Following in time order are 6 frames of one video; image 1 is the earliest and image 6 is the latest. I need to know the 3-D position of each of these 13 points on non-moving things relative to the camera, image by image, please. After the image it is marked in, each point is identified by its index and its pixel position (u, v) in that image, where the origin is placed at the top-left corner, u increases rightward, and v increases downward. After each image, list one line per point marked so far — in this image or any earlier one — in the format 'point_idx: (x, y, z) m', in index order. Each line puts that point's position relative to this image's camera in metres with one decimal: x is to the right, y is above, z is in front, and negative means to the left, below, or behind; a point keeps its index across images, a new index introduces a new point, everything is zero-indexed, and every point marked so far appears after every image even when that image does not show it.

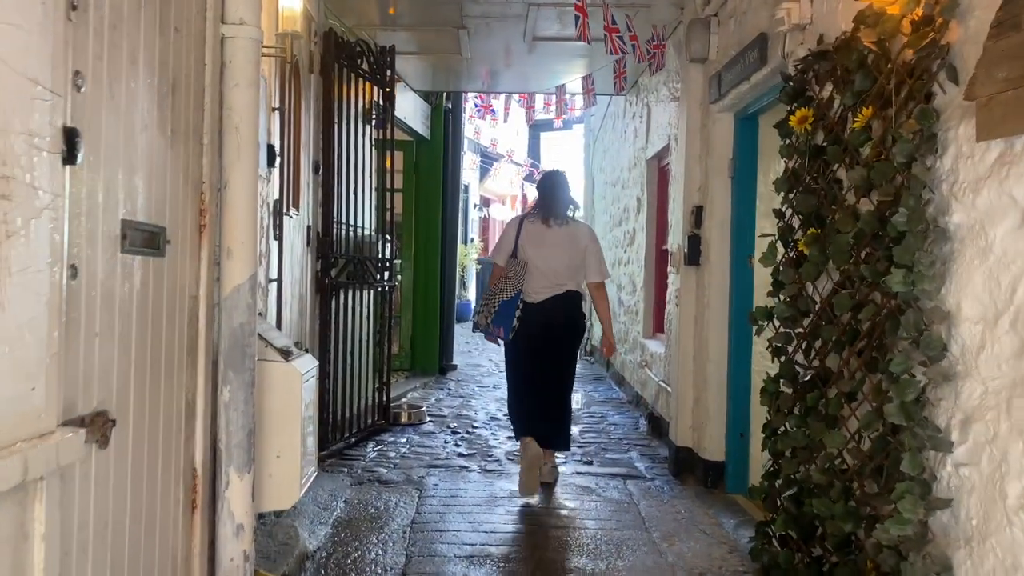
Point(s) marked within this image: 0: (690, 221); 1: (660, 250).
0: (+0.9, +0.3, +4.5) m
1: (+1.0, +0.3, +6.0) m
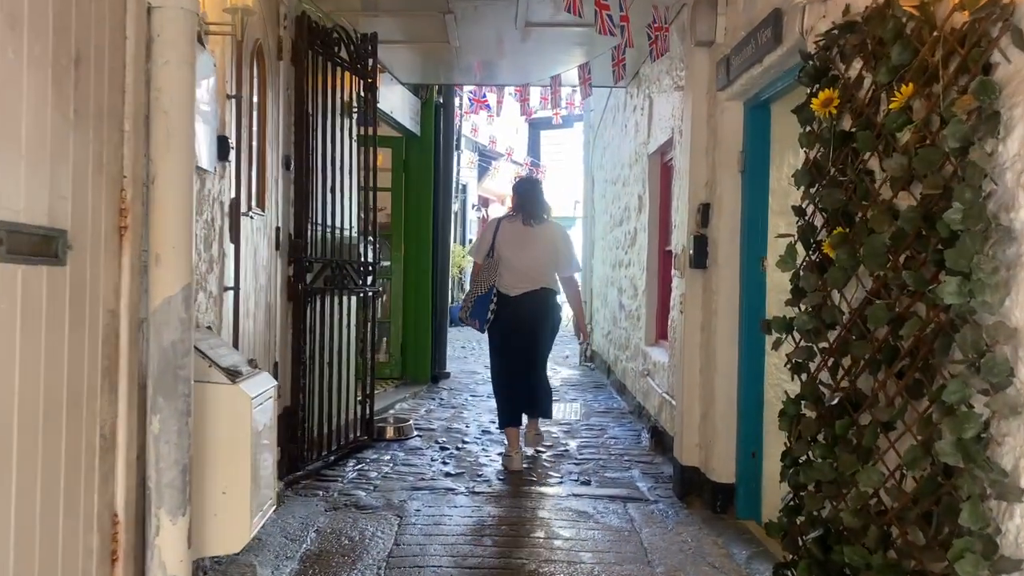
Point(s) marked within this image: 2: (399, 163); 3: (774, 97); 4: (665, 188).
0: (+0.9, +0.3, +4.1) m
1: (+1.0, +0.2, +5.6) m
2: (-0.9, +1.0, +7.2) m
3: (+1.1, +0.8, +3.6) m
4: (+1.0, +0.6, +5.6) m
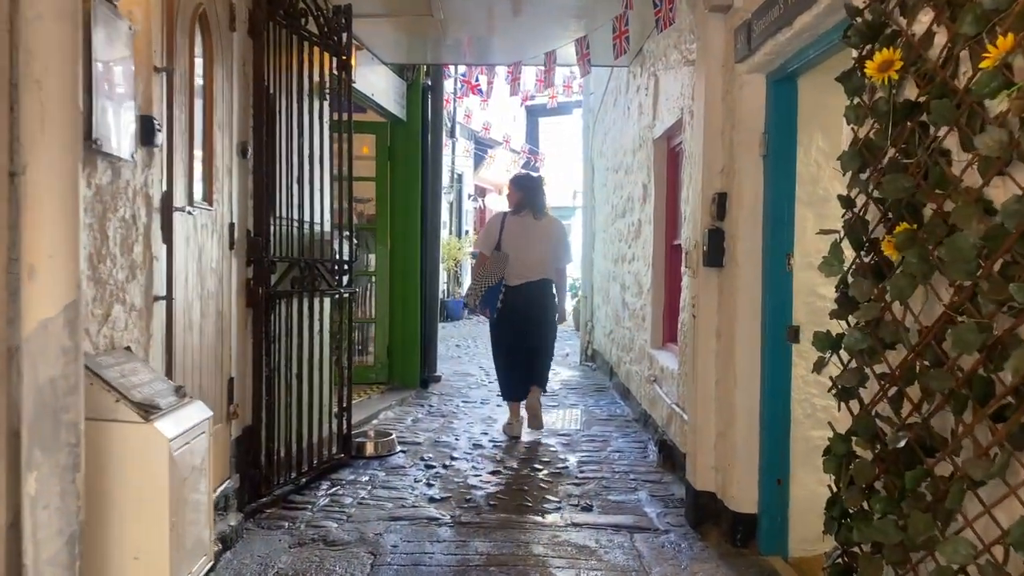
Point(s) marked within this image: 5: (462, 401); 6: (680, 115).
0: (+0.8, +0.3, +3.6) m
1: (+0.9, +0.3, +5.1) m
2: (-1.0, +1.0, +6.6) m
3: (+1.0, +0.8, +3.1) m
4: (+0.9, +0.7, +5.1) m
5: (-0.4, -0.8, +6.2) m
6: (+0.9, +0.9, +4.4) m
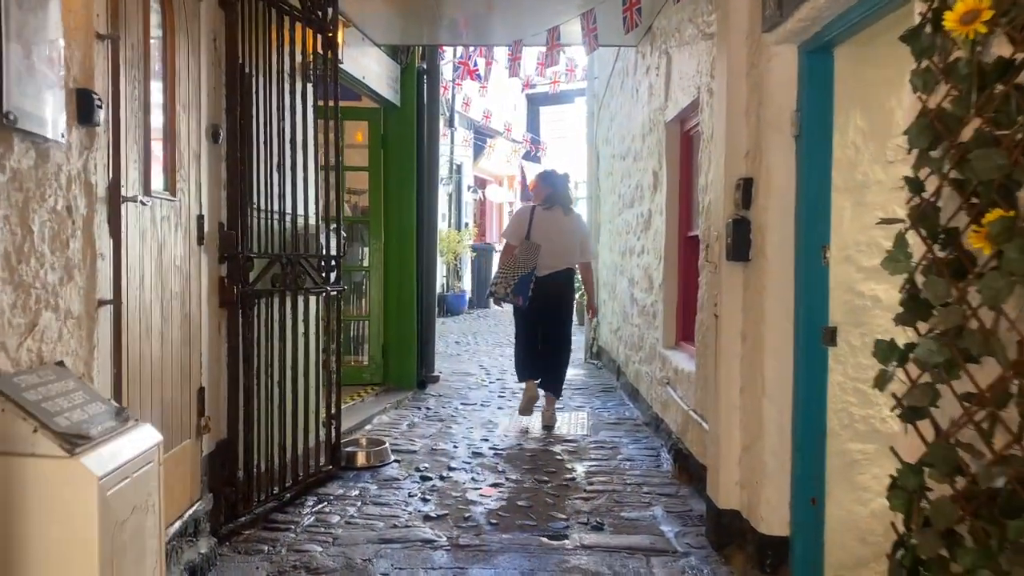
0: (+0.8, +0.3, +3.3) m
1: (+0.9, +0.3, +4.7) m
2: (-1.0, +1.1, +6.3) m
3: (+1.1, +0.8, +2.8) m
4: (+0.9, +0.7, +4.7) m
5: (-0.3, -0.8, +5.9) m
6: (+0.9, +0.9, +4.0) m
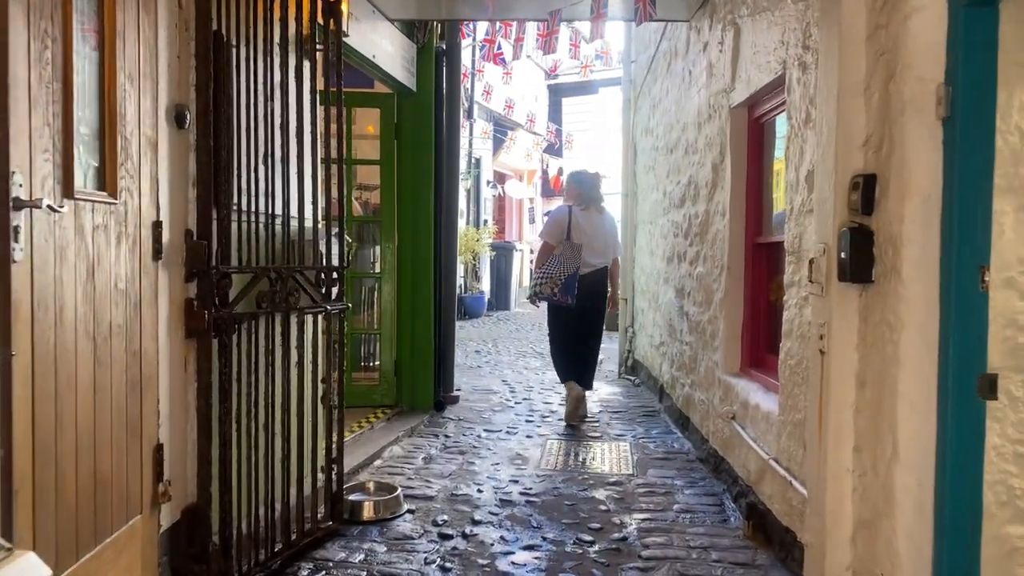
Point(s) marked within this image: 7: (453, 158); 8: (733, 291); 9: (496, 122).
0: (+1.0, +0.2, +2.5) m
1: (+1.1, +0.2, +4.0) m
2: (-0.8, +1.0, +5.5) m
3: (+1.2, +0.7, +2.0) m
4: (+1.1, +0.6, +3.9) m
5: (-0.2, -0.8, +5.2) m
6: (+1.0, +0.8, +3.3) m
7: (-0.4, +0.9, +5.9) m
8: (+1.0, 0.0, +4.0) m
9: (-0.3, +2.9, +15.2) m
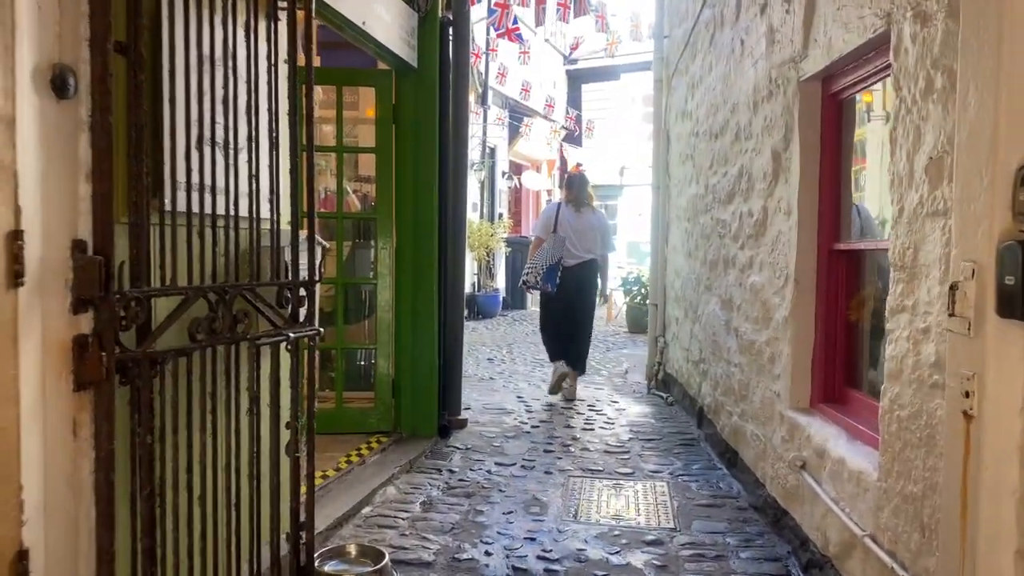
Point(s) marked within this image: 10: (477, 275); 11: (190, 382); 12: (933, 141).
0: (+1.0, +0.2, +1.7) m
1: (+1.2, +0.1, +3.2) m
2: (-0.7, +1.0, +4.8) m
3: (+1.2, +0.6, +1.2) m
4: (+1.2, +0.5, +3.2) m
5: (-0.1, -0.9, +4.4) m
6: (+1.1, +0.7, +2.5) m
7: (-0.3, +0.8, +5.1) m
8: (+1.1, -0.1, +3.3) m
9: (0.0, +3.0, +14.4) m
10: (-0.5, +0.2, +11.7) m
11: (-0.8, -0.3, +2.3) m
12: (+1.0, +0.4, +2.2) m
